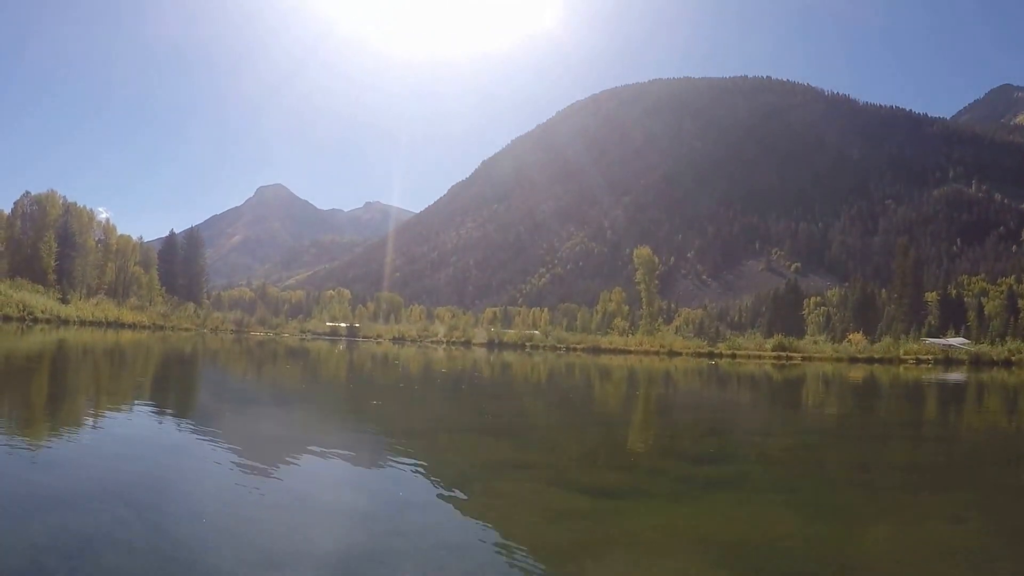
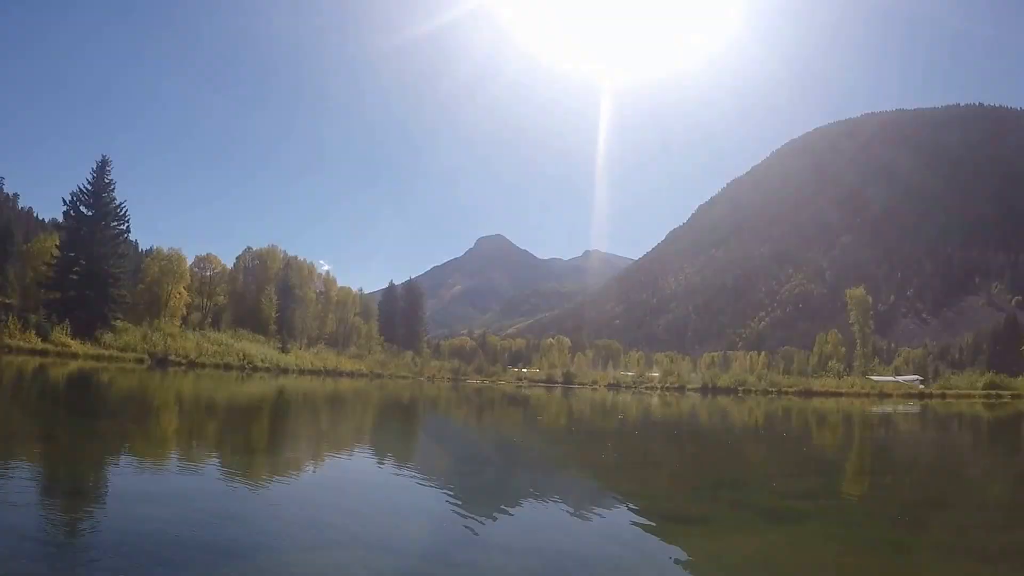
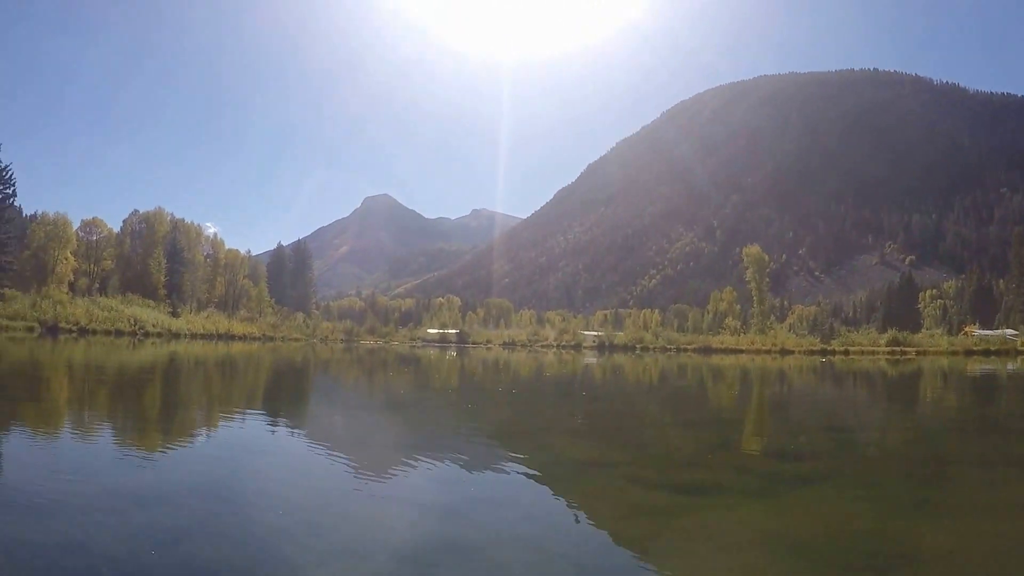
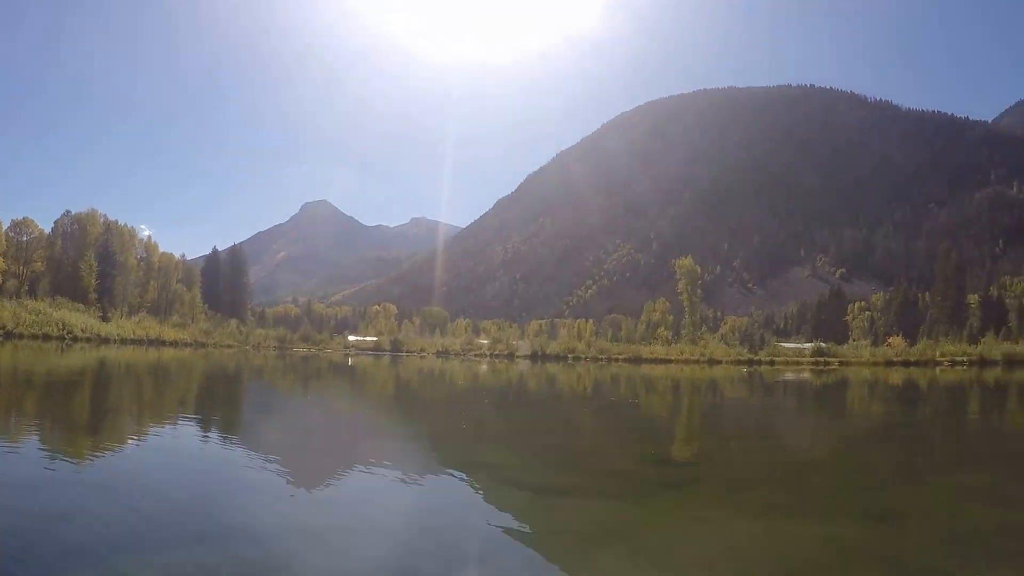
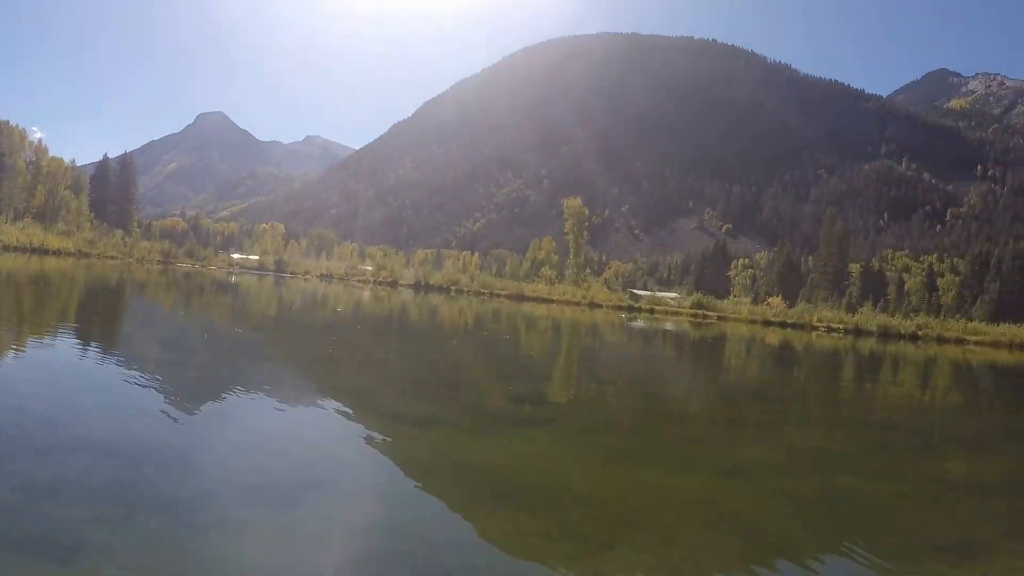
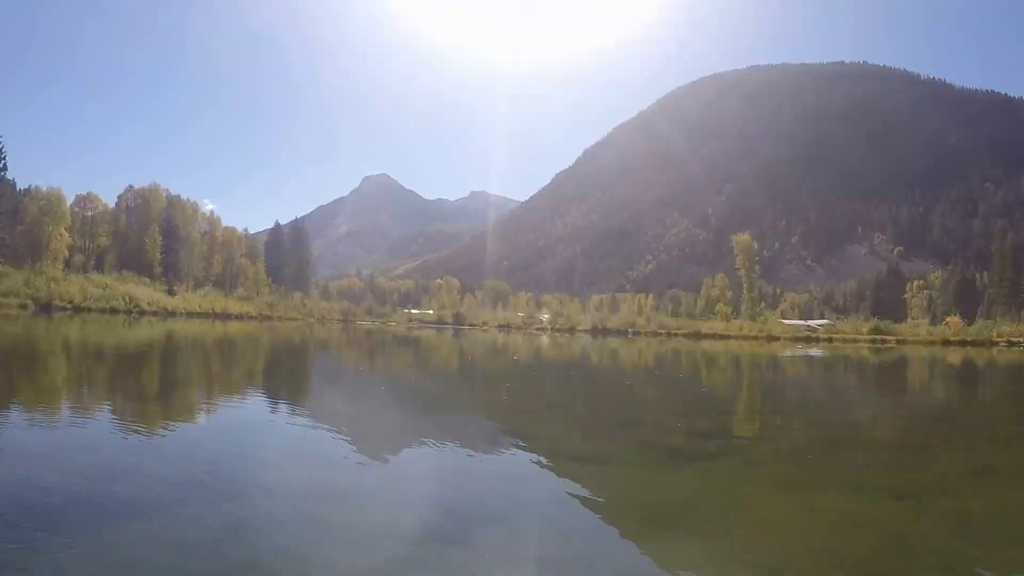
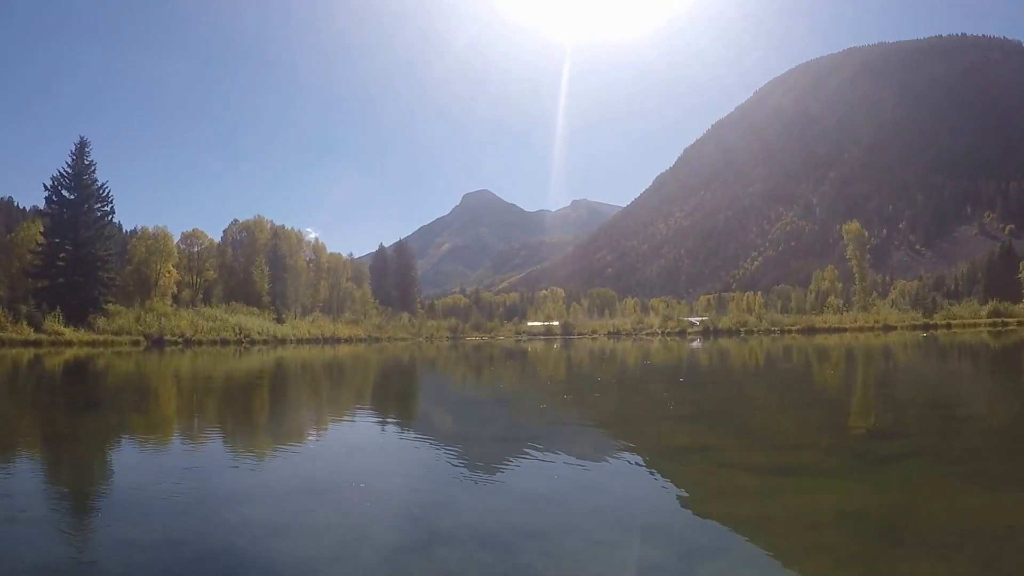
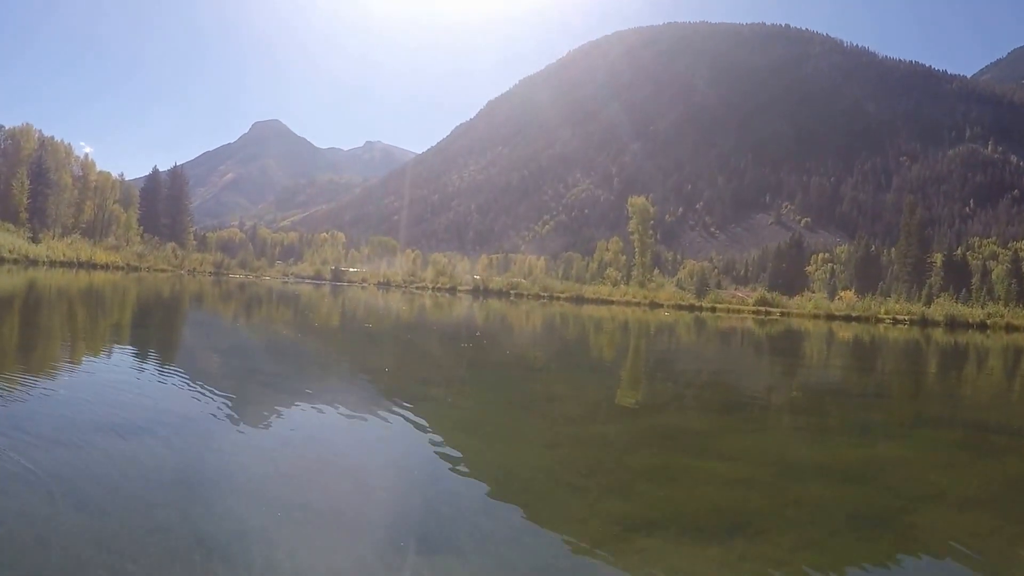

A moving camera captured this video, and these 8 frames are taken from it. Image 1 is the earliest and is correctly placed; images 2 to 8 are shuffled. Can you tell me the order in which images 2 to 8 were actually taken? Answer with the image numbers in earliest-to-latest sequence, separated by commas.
3, 7, 4, 5, 6, 2, 8
